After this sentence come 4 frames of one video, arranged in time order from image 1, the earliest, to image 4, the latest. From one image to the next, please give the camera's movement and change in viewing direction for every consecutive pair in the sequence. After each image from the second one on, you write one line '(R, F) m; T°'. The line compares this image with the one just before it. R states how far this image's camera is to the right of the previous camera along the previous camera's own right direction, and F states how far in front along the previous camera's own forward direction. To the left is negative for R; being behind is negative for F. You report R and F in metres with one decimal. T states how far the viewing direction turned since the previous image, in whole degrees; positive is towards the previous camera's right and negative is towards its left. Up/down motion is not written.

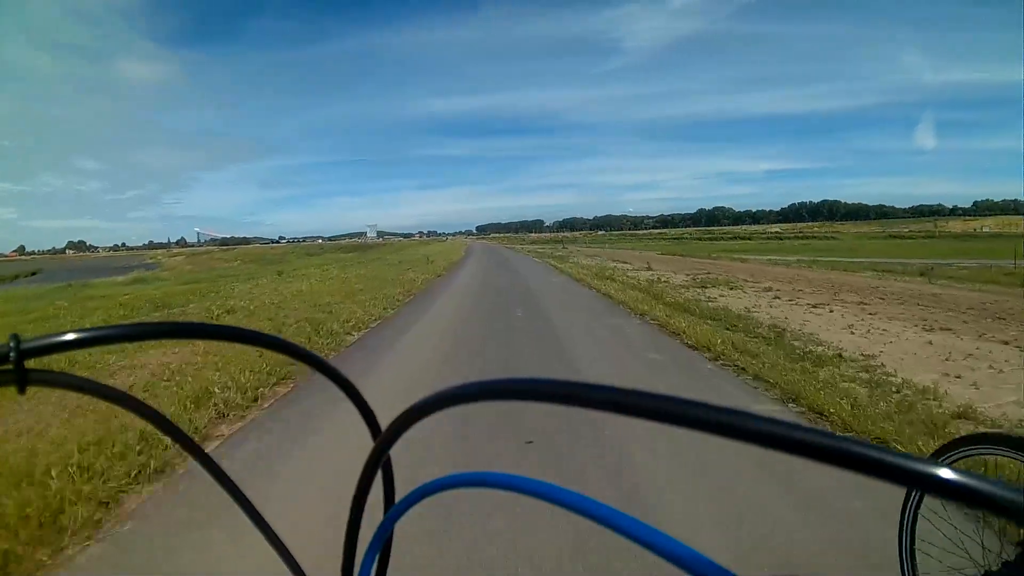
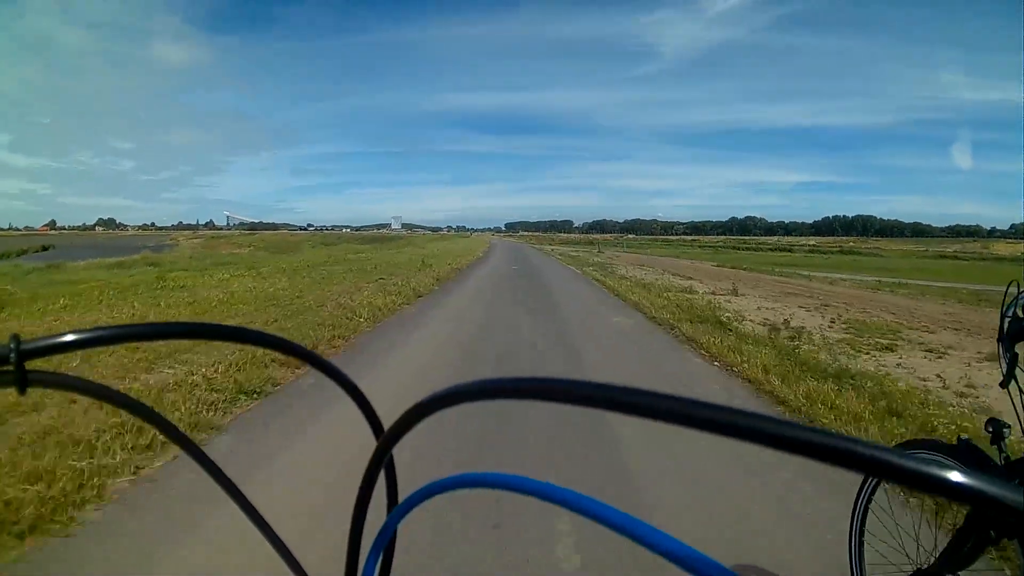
(-0.1, +0.6) m; -2°
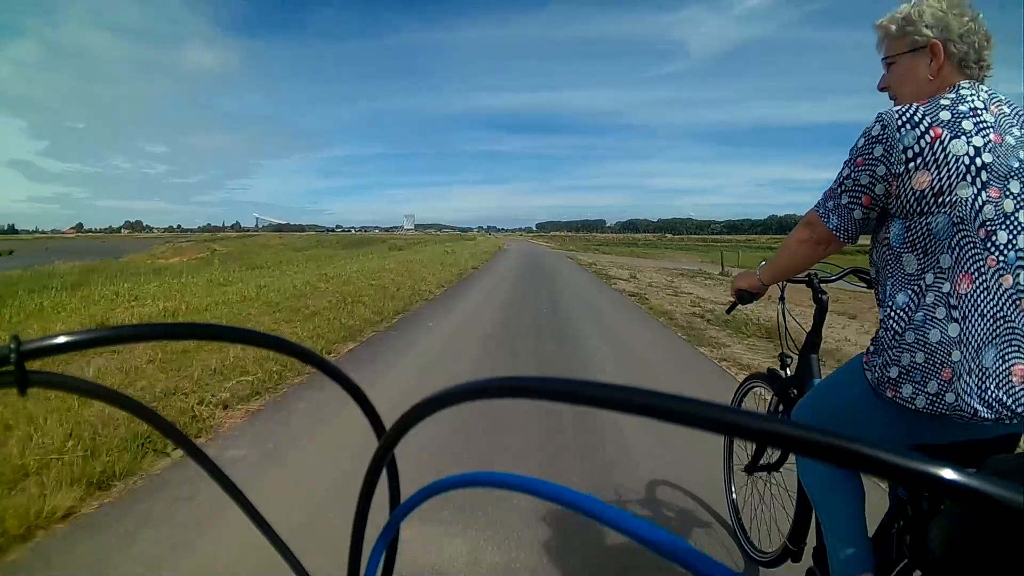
(+0.3, -1.6) m; -2°
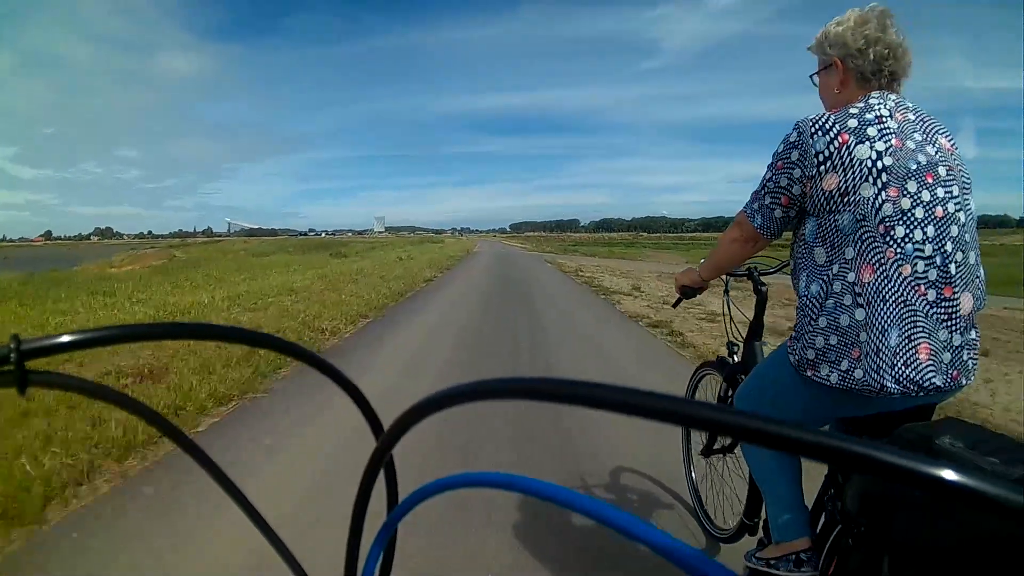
(+0.1, -0.3) m; +2°
